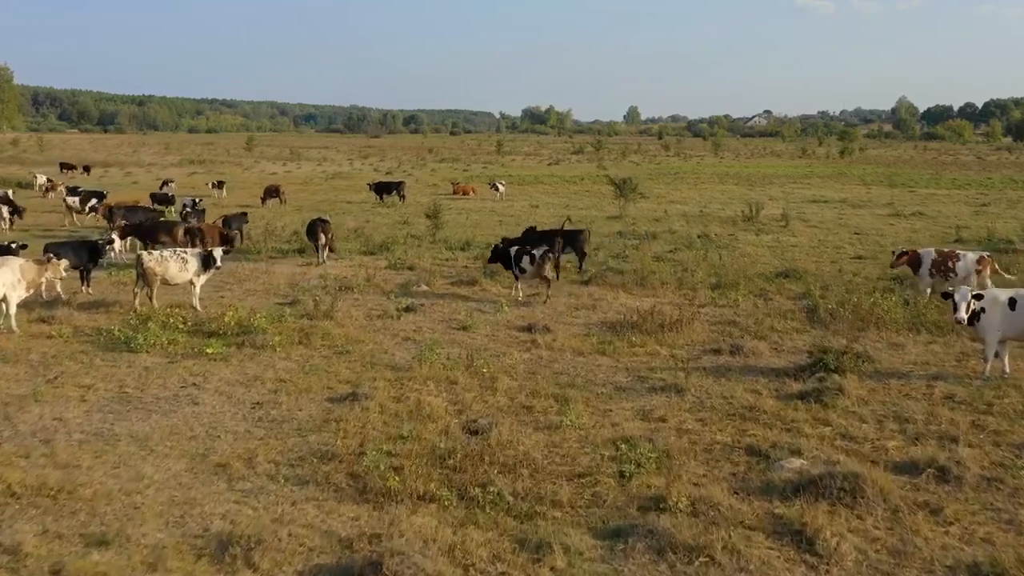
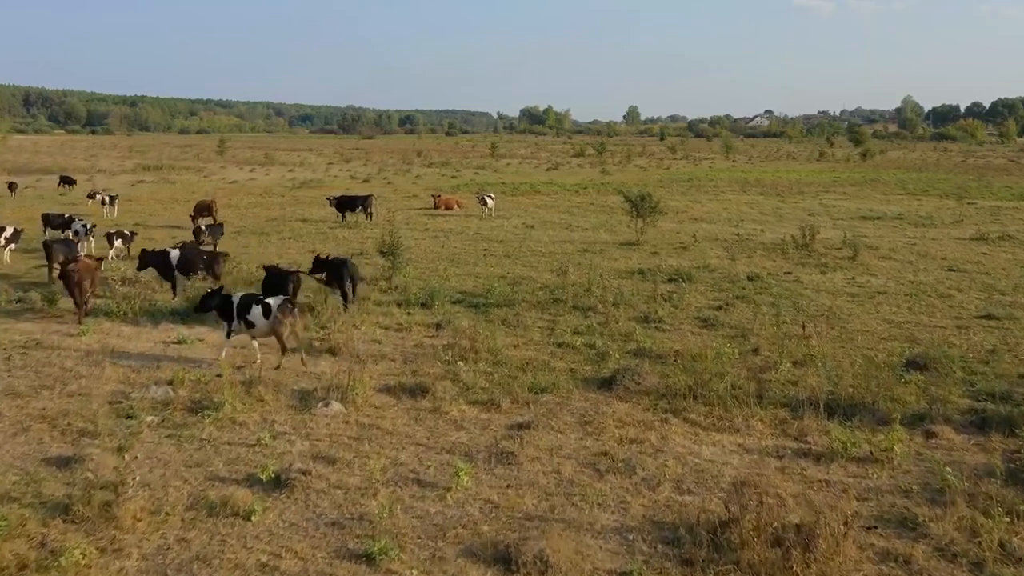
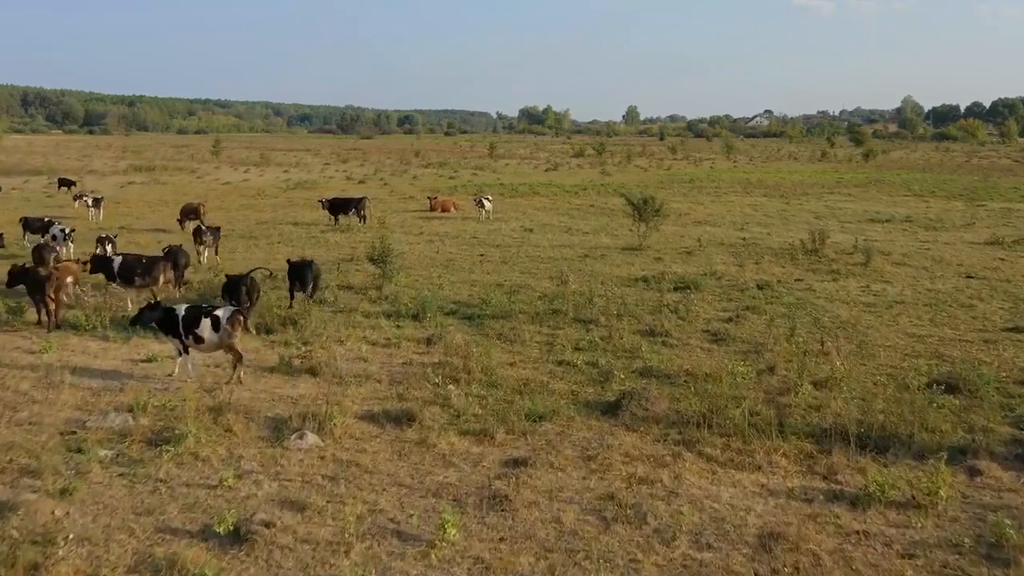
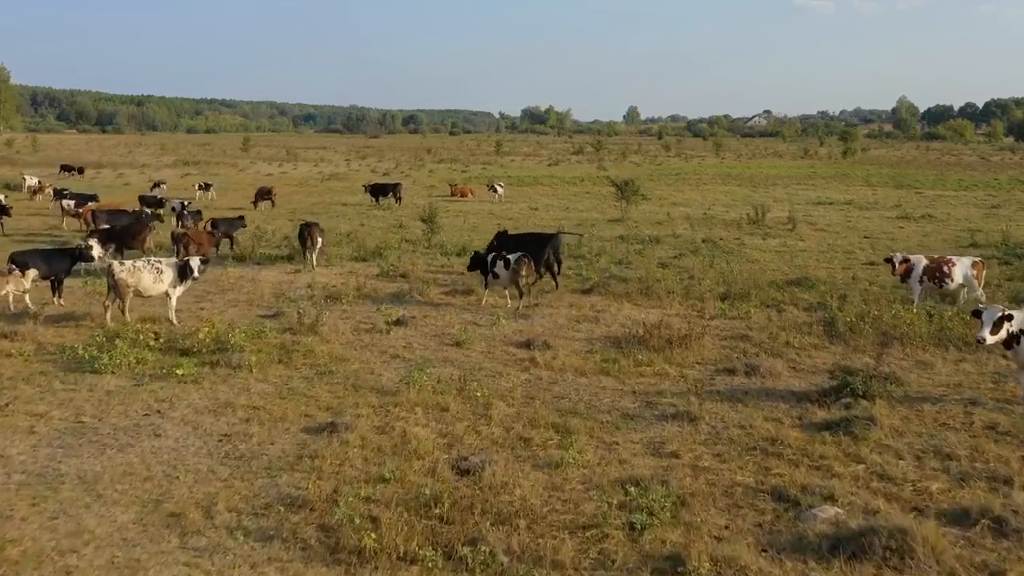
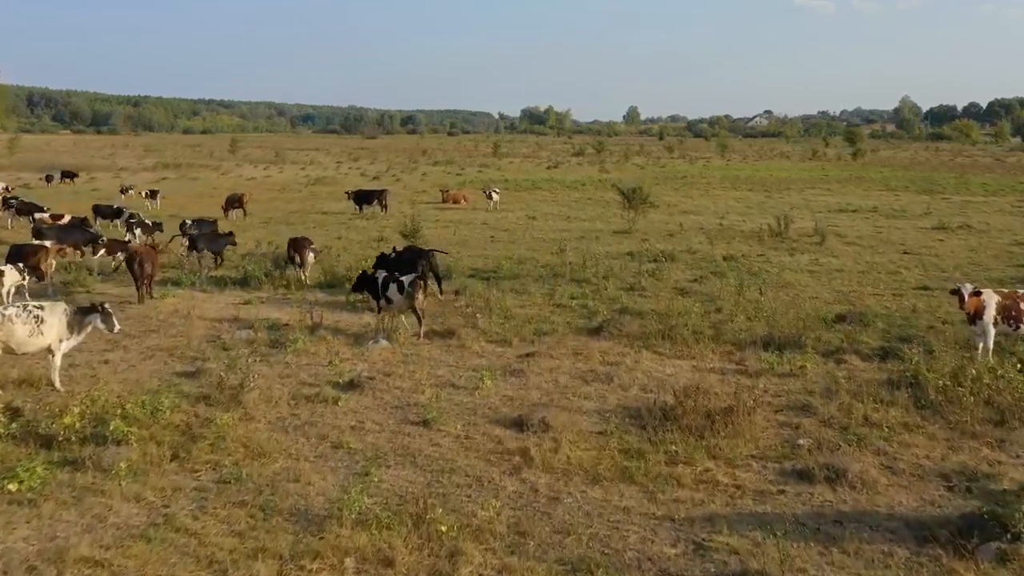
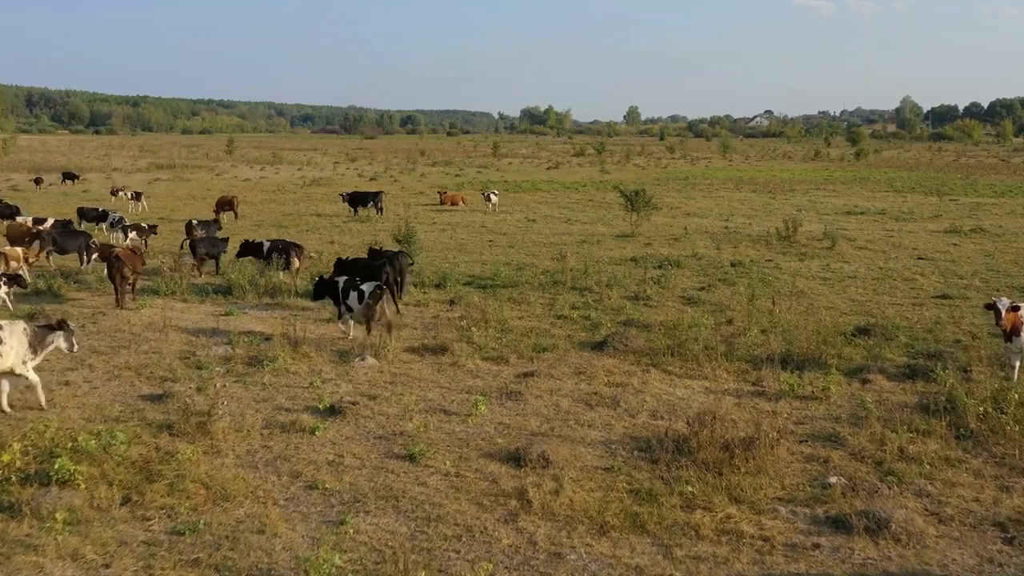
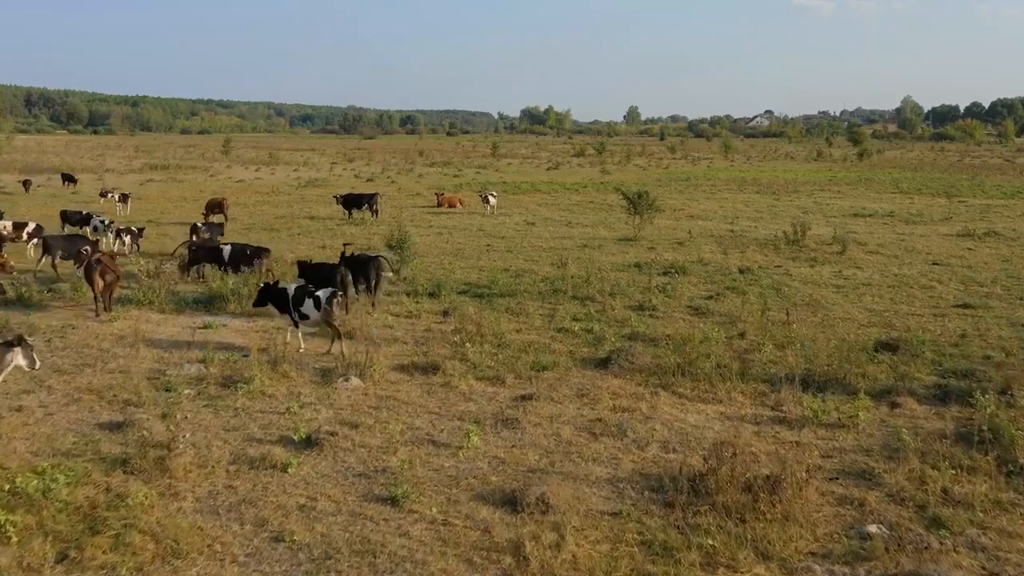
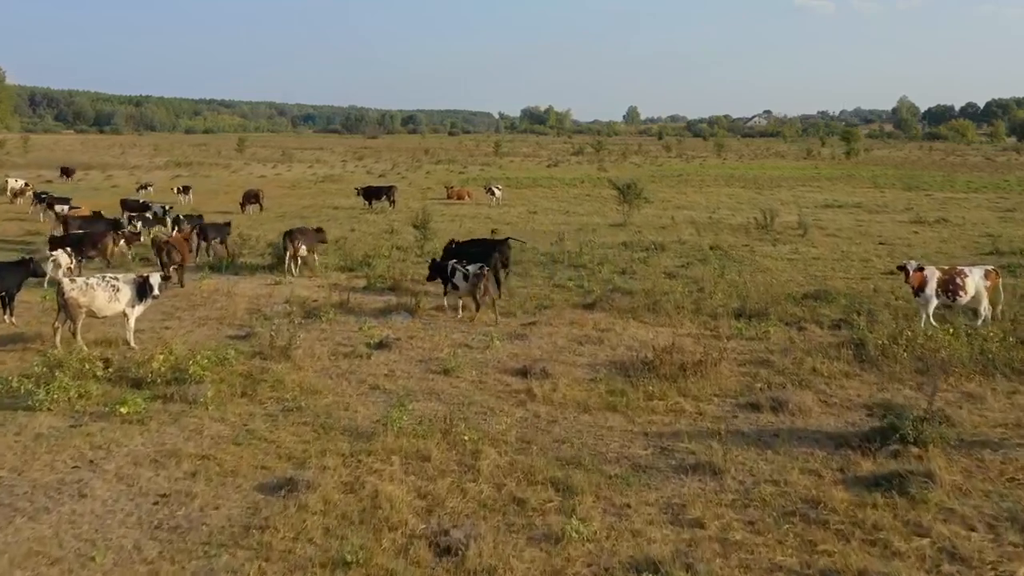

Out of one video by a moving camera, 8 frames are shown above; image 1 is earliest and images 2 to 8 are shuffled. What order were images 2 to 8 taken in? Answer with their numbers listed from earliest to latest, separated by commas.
4, 8, 5, 6, 7, 2, 3
